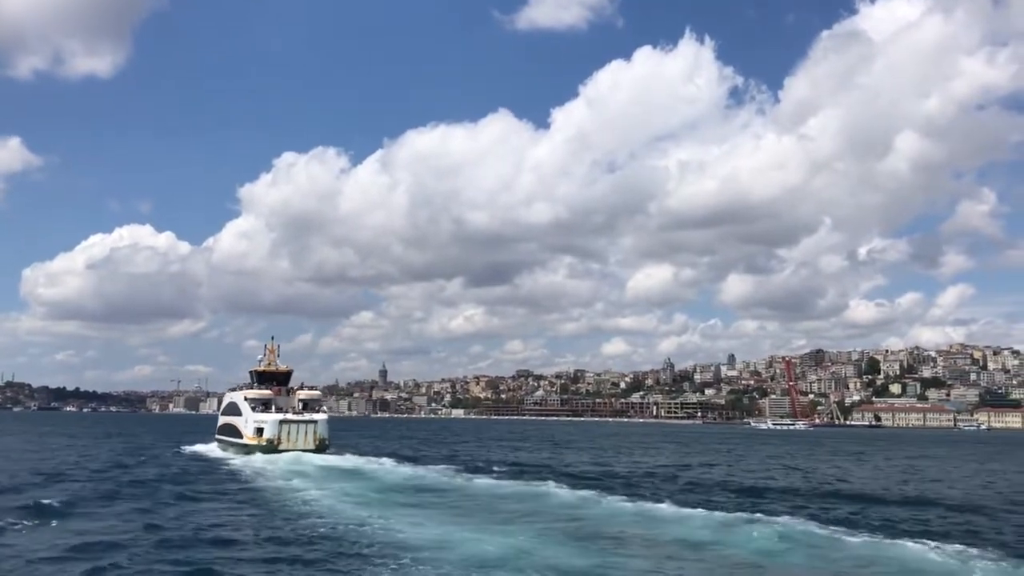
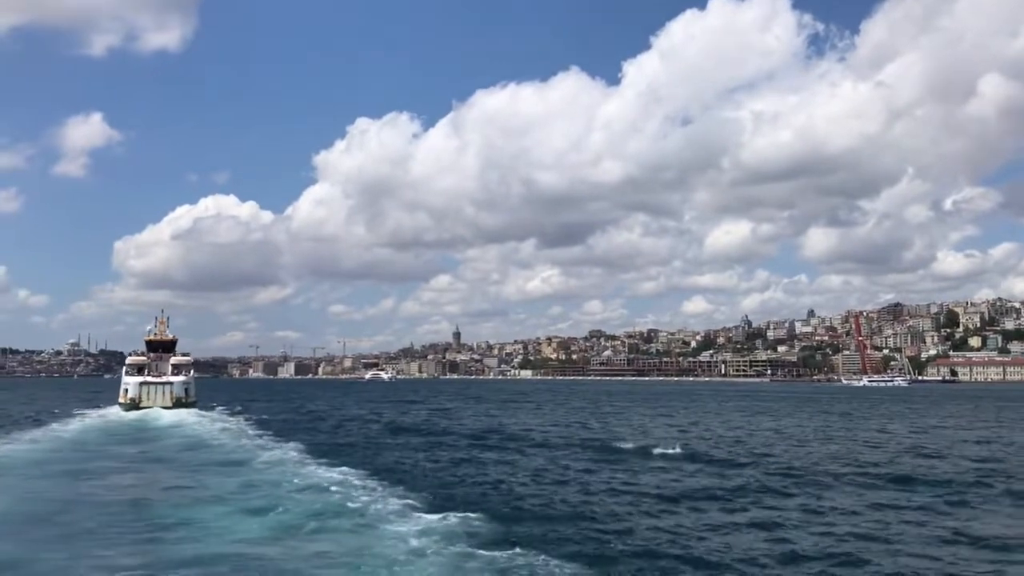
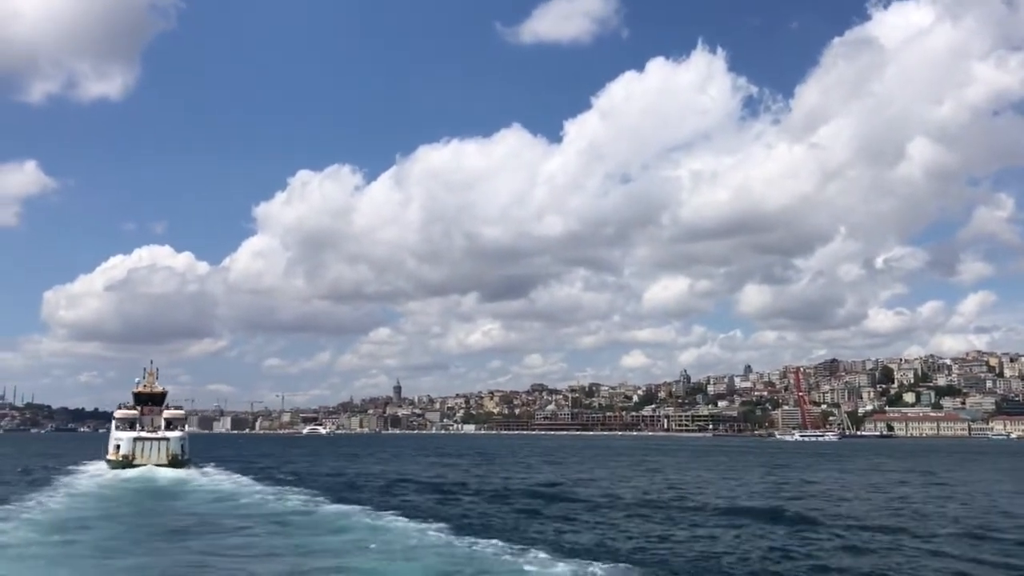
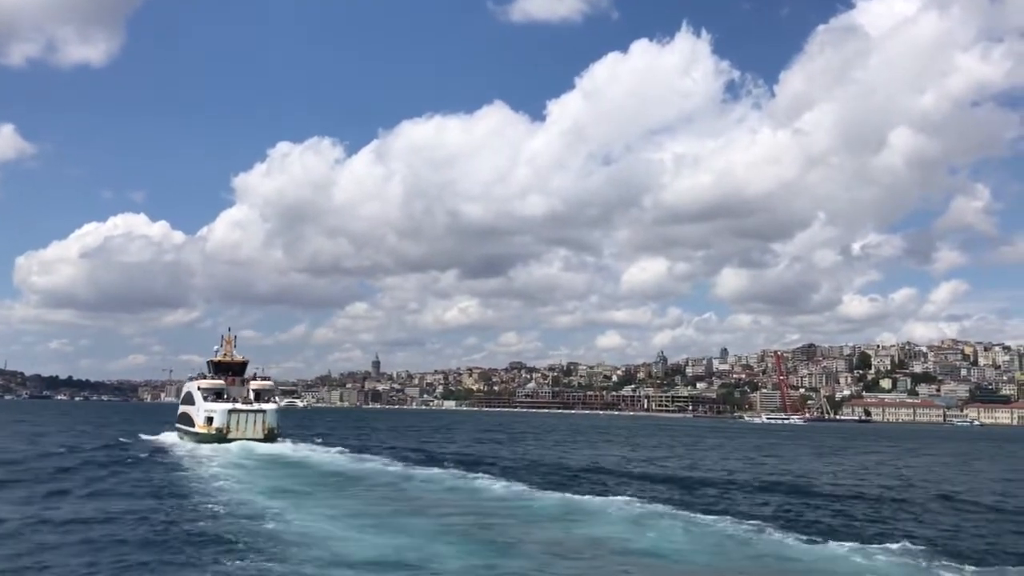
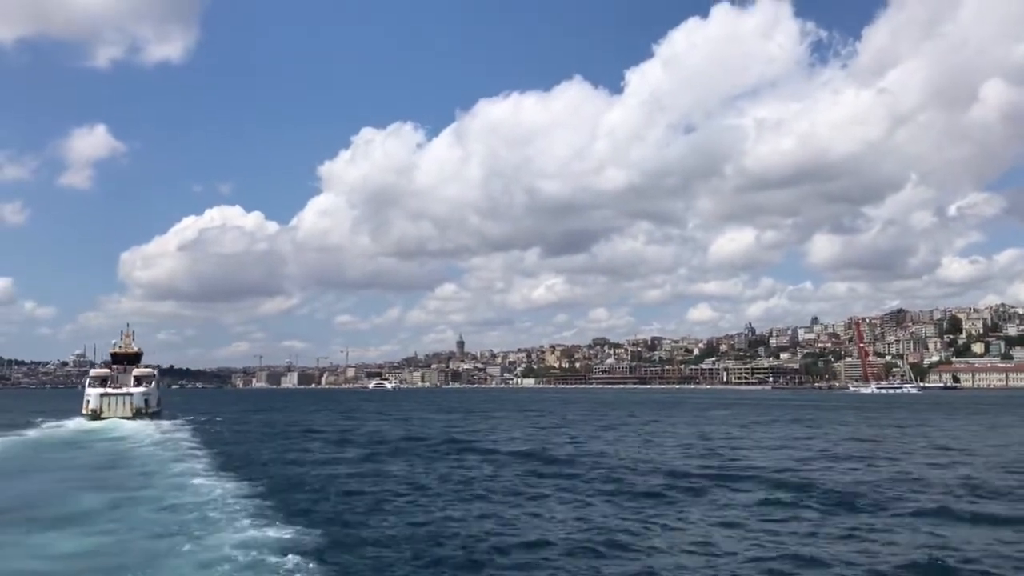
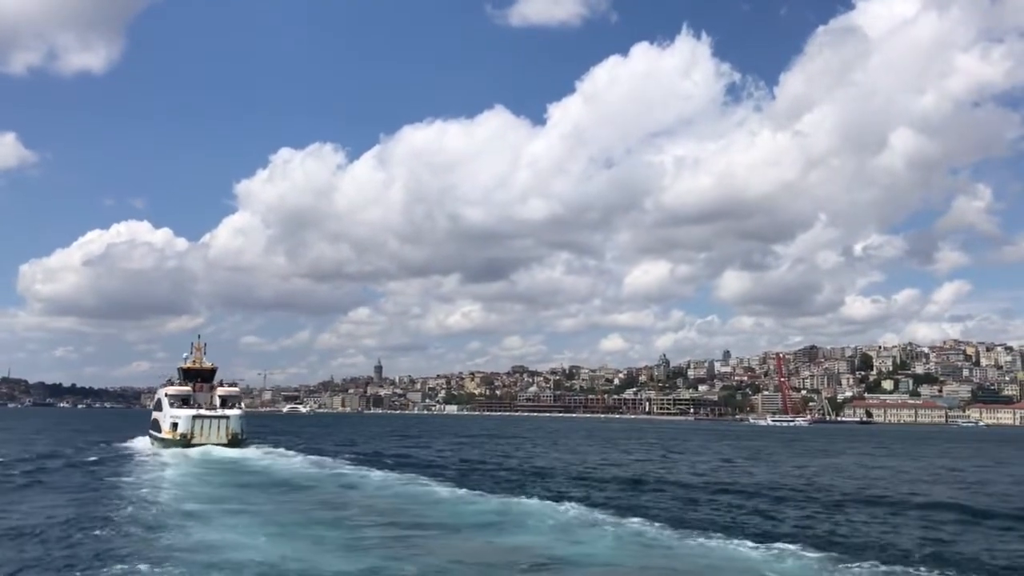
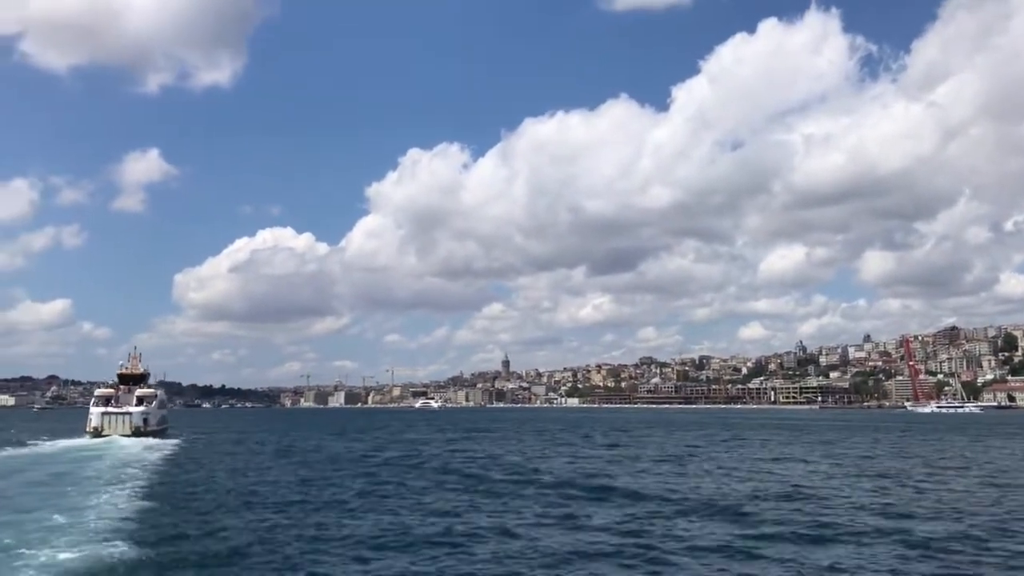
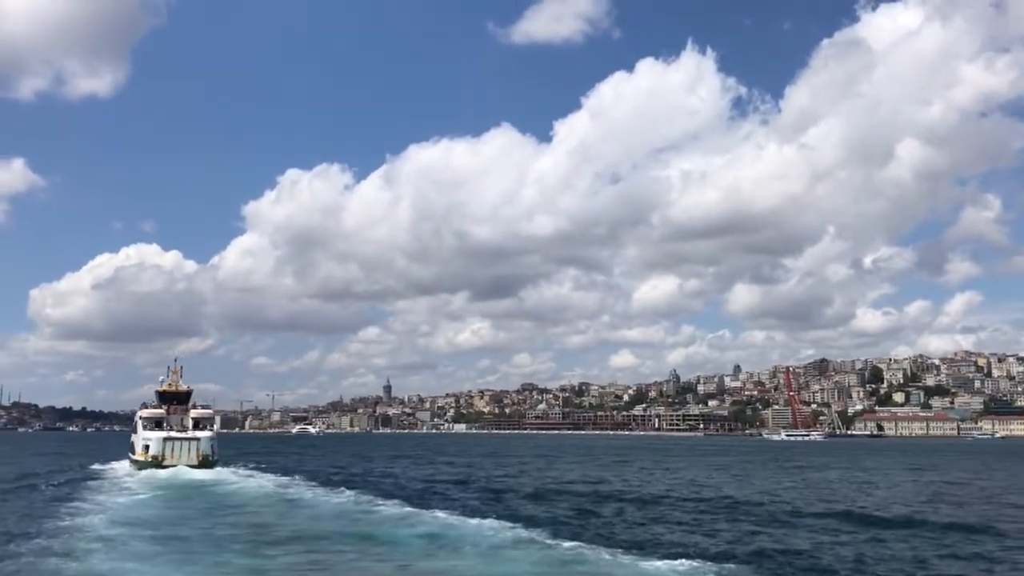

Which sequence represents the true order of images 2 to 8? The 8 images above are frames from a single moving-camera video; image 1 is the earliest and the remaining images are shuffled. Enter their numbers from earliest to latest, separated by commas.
4, 6, 8, 3, 2, 5, 7
